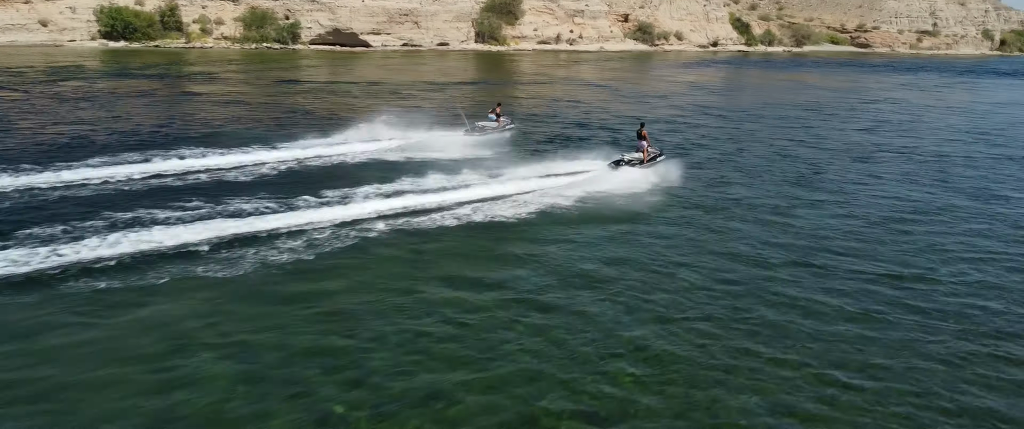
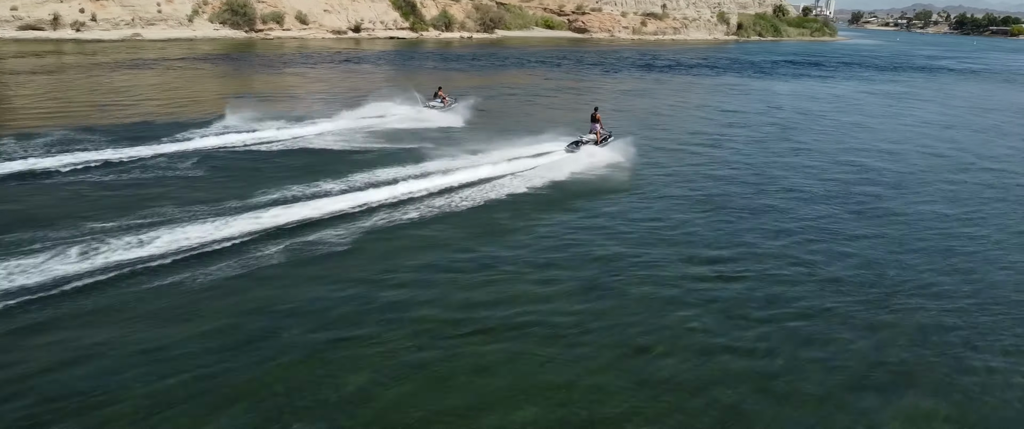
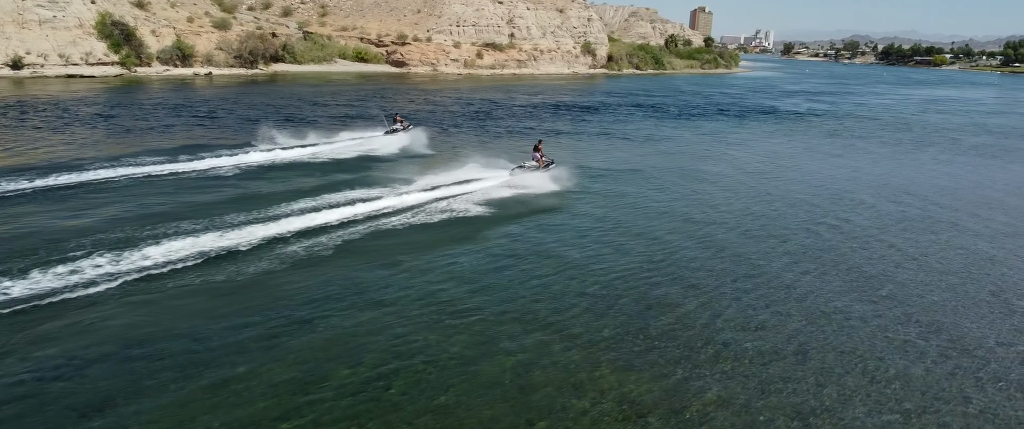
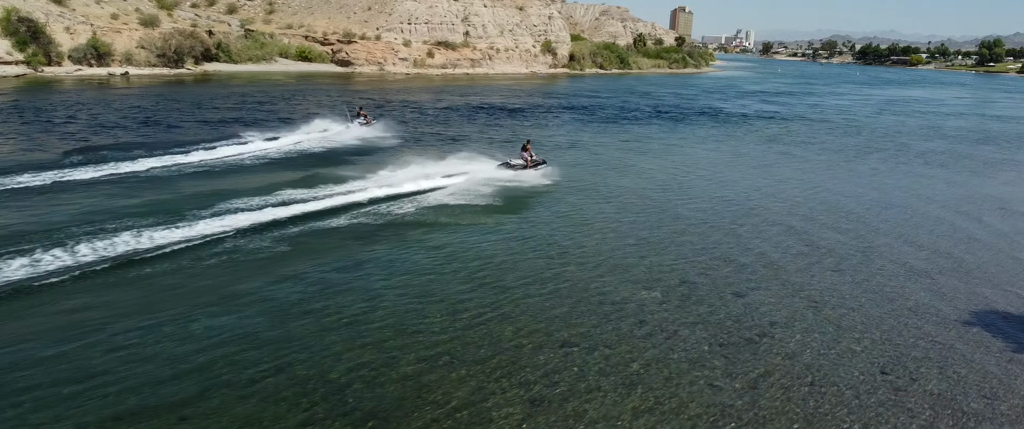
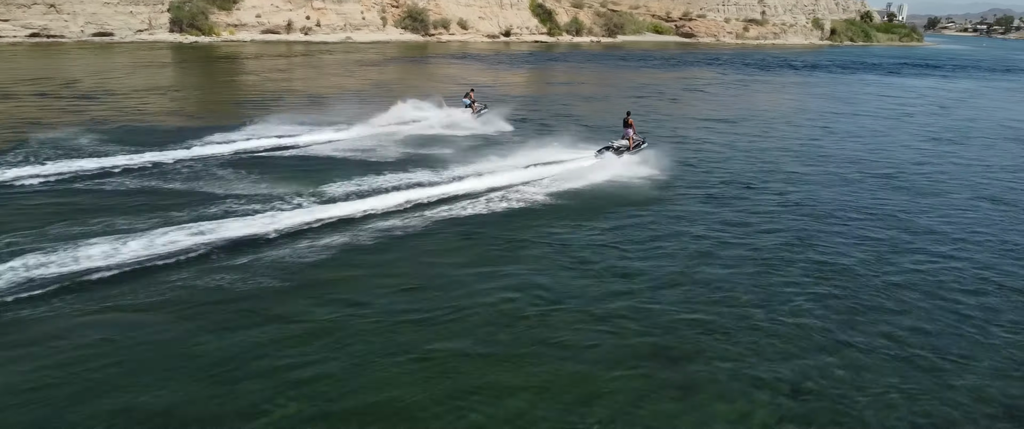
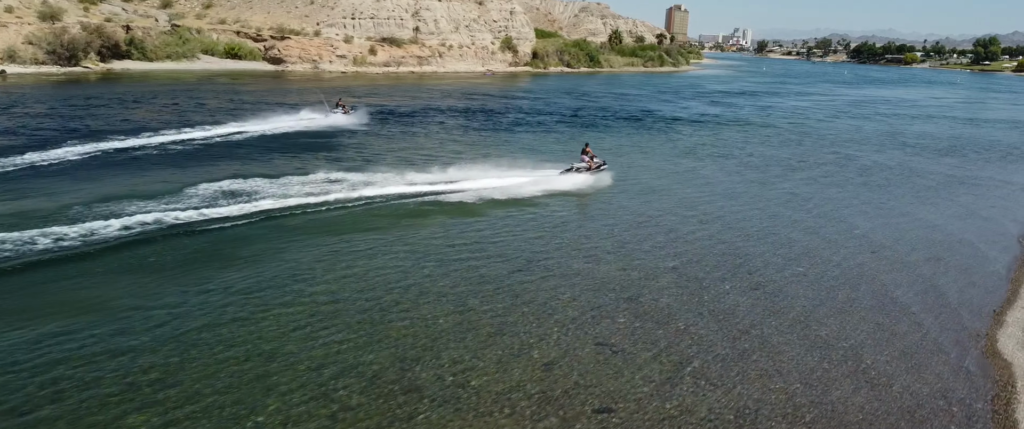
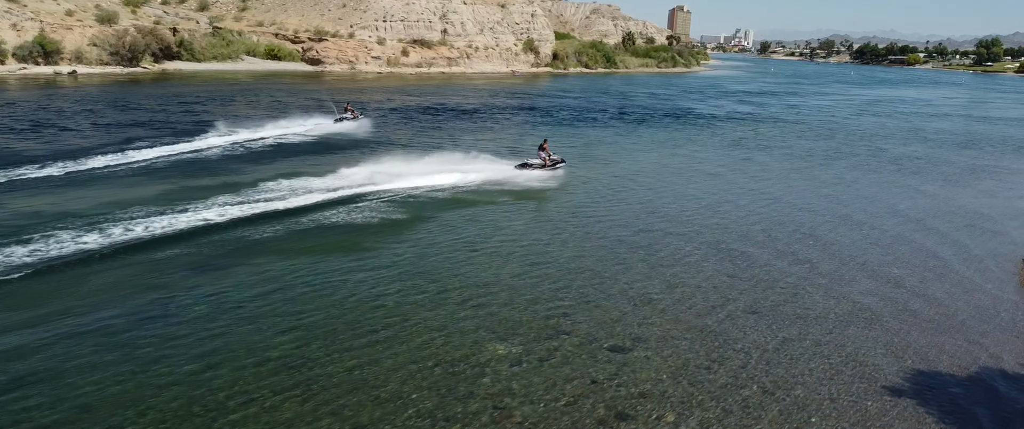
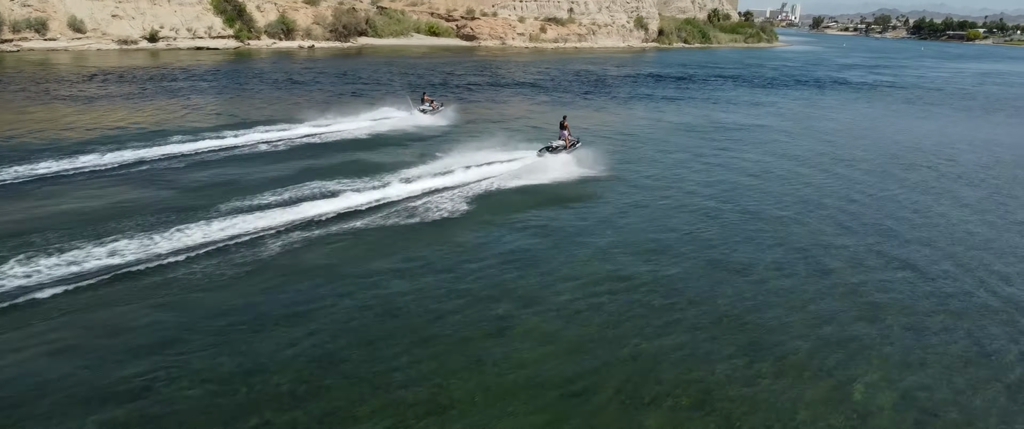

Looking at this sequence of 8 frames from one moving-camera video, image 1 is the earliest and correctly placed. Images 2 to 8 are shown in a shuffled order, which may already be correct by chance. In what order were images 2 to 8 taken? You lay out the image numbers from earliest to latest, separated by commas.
5, 2, 8, 3, 4, 7, 6
